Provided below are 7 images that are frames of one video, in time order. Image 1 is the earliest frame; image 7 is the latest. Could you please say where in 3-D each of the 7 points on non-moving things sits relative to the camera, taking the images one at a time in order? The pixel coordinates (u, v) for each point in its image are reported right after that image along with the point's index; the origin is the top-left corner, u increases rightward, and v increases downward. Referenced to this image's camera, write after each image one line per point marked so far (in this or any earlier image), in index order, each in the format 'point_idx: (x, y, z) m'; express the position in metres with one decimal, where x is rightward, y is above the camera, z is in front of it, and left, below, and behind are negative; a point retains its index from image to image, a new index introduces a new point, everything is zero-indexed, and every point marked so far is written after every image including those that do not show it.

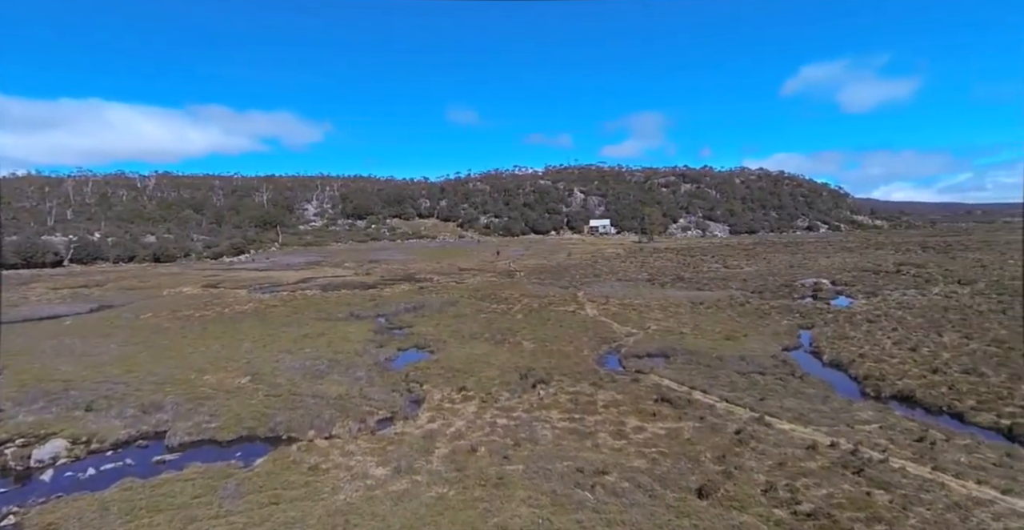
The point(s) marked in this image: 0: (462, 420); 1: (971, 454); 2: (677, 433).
0: (-1.5, -4.3, +17.2) m
1: (+10.2, -4.2, +13.7) m
2: (+4.1, -4.2, +15.3) m
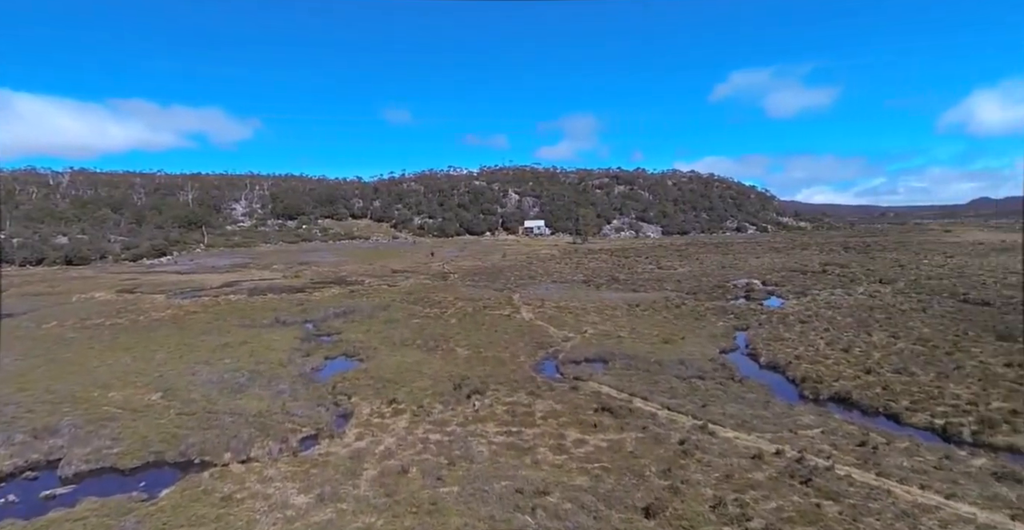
0: (-3.1, -4.5, +15.9) m
1: (+8.9, -4.3, +13.6) m
2: (+2.6, -4.3, +14.6) m
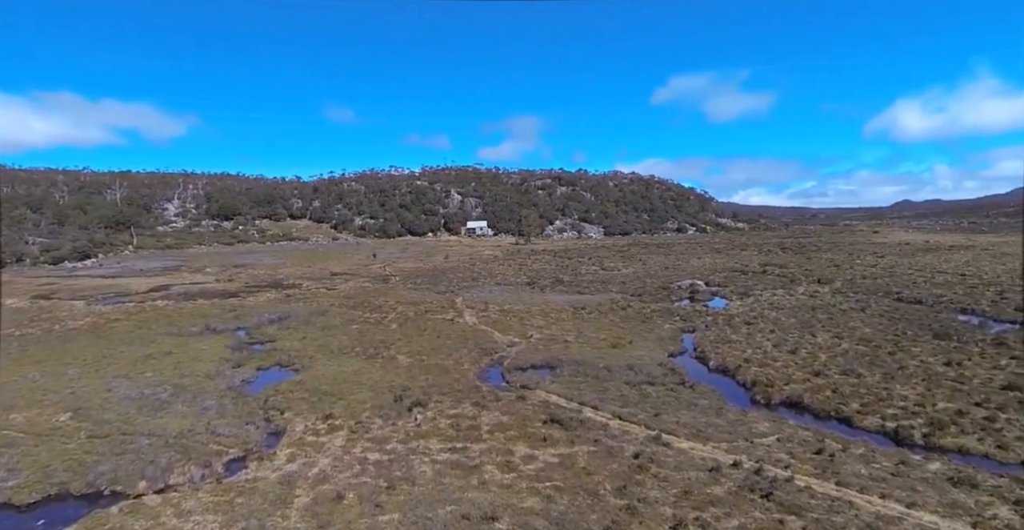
0: (-4.4, -4.6, +14.6) m
1: (+7.8, -4.3, +13.3) m
2: (+1.4, -4.4, +13.8) m
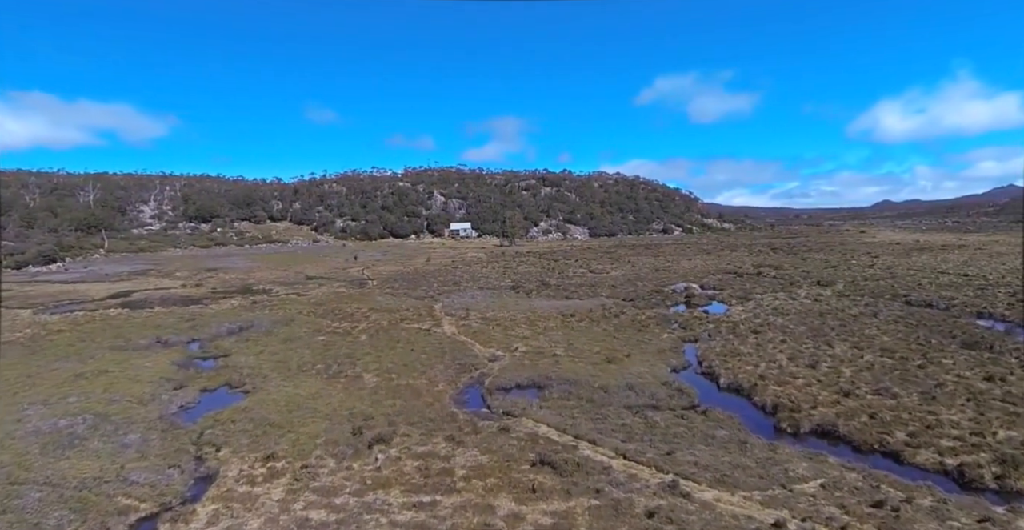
0: (-4.8, -4.8, +11.5) m
1: (+7.4, -4.4, +10.5) m
2: (+1.1, -4.5, +10.9) m
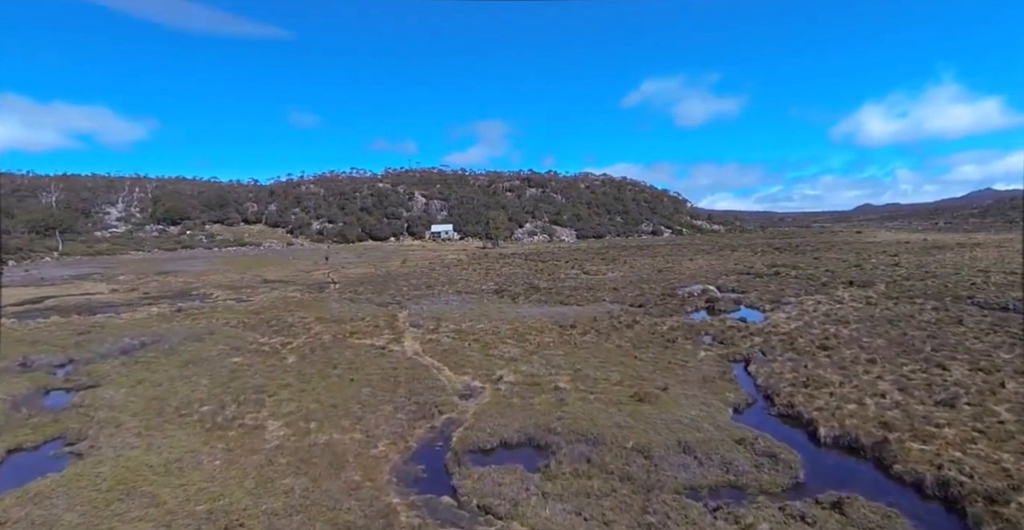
0: (-4.9, -4.5, +4.0) m
1: (+7.3, -4.1, +3.3) m
2: (+0.9, -4.2, +3.5) m
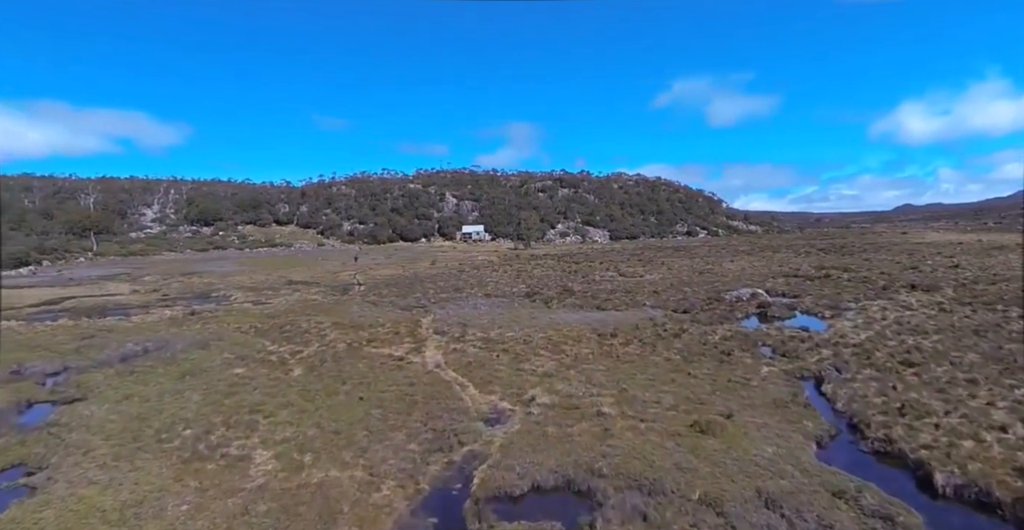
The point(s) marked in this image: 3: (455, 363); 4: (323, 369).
0: (-4.7, -4.5, +1.8) m
1: (+7.4, -4.1, +0.5) m
2: (+1.1, -4.2, +1.0) m
3: (-1.8, -3.0, +18.8) m
4: (-5.7, -3.1, +18.5) m
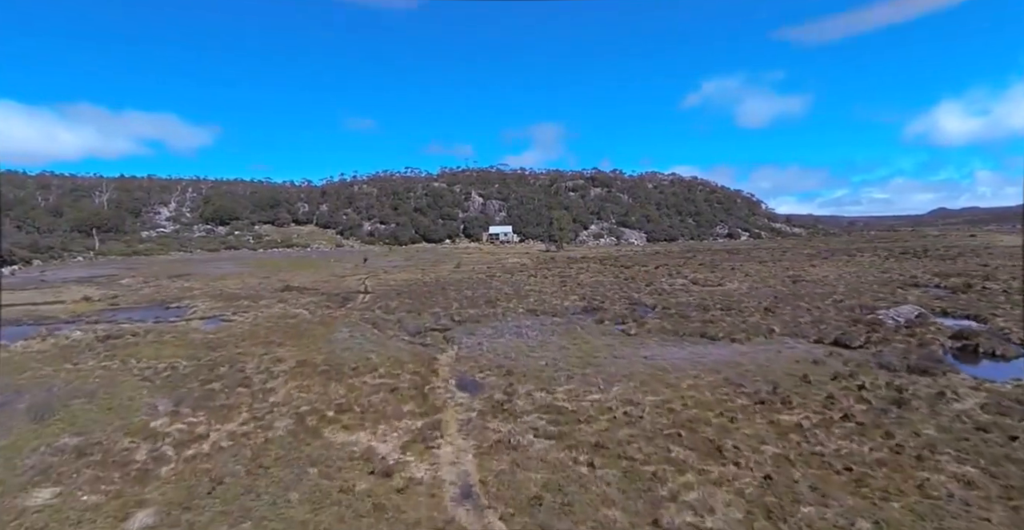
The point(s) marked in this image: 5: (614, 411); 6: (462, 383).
0: (-3.7, -4.5, -8.4) m
1: (+8.4, -4.2, -10.0) m
2: (+2.1, -4.3, -9.4) m
3: (-0.1, -3.1, +8.5) m
4: (-4.1, -3.2, +8.4) m
5: (+1.9, -2.7, +12.1) m
6: (-1.2, -2.7, +14.2) m
